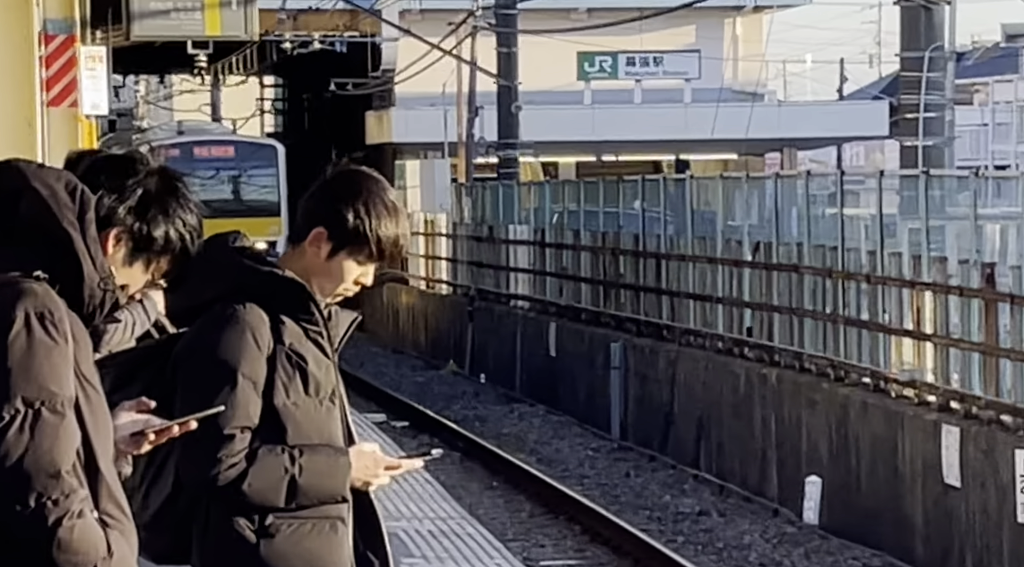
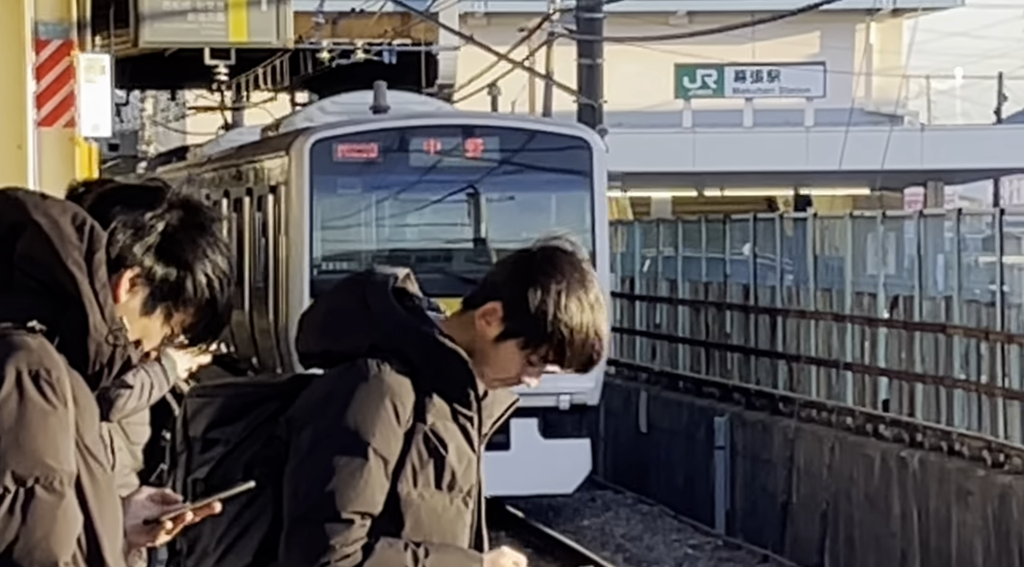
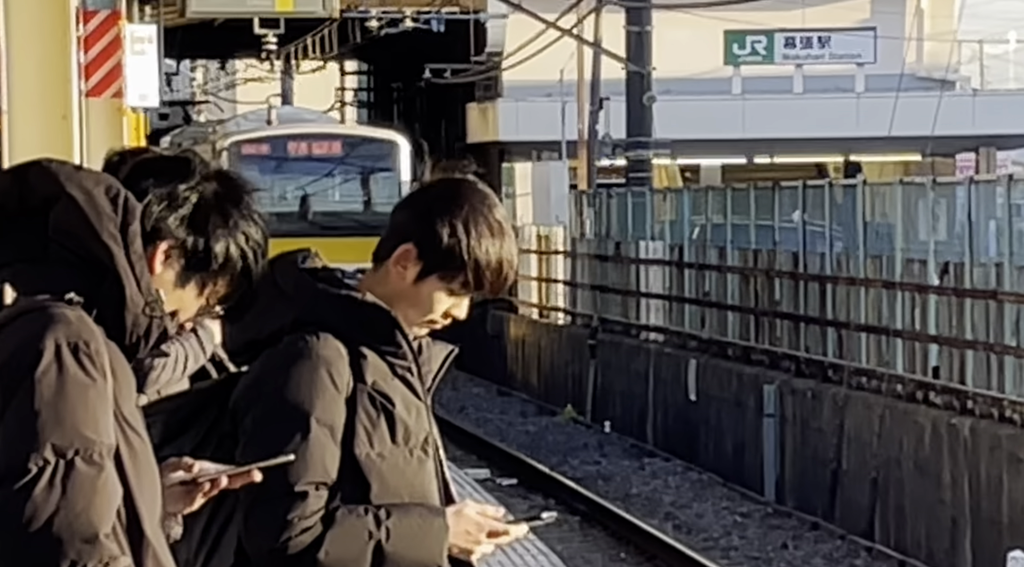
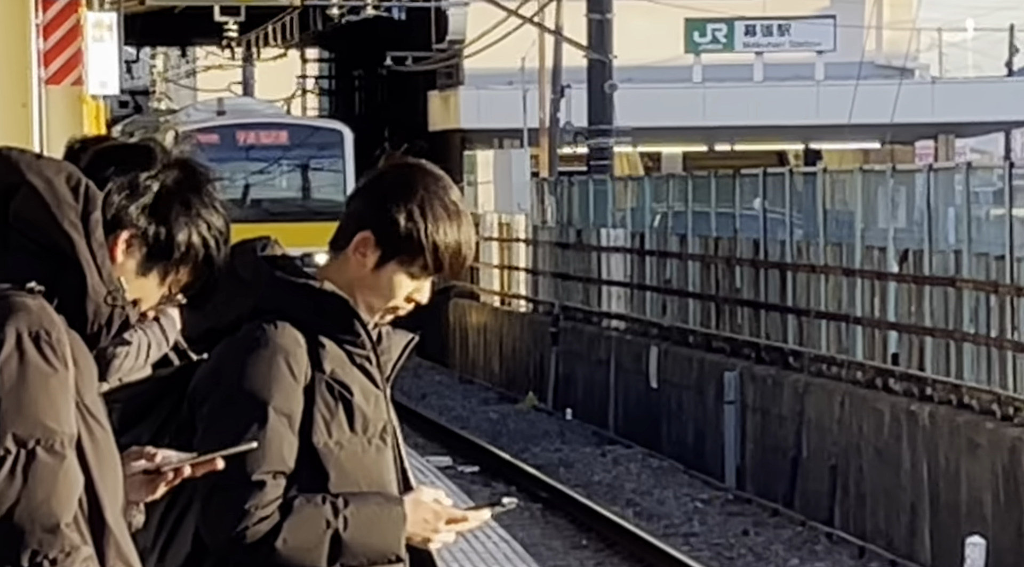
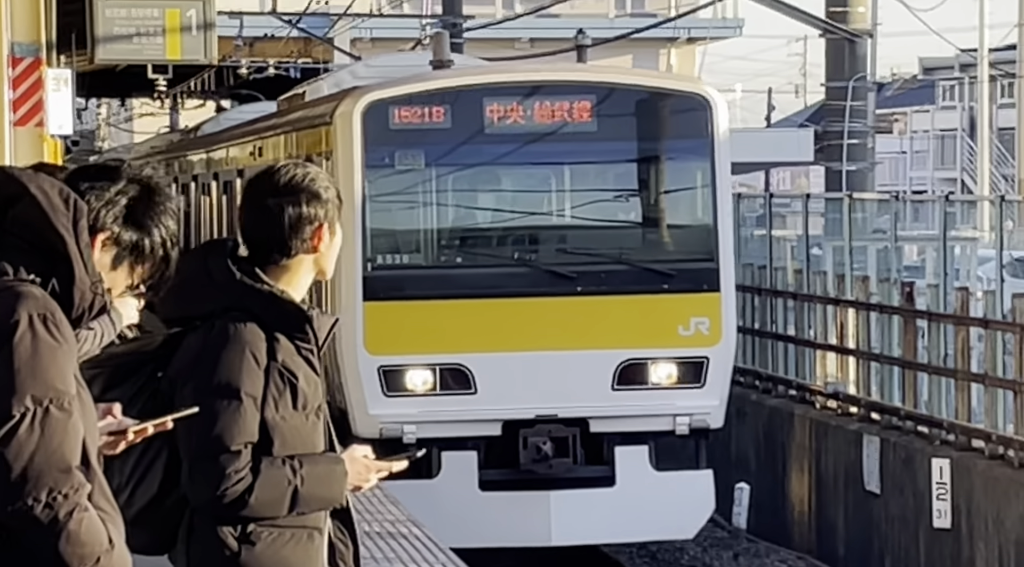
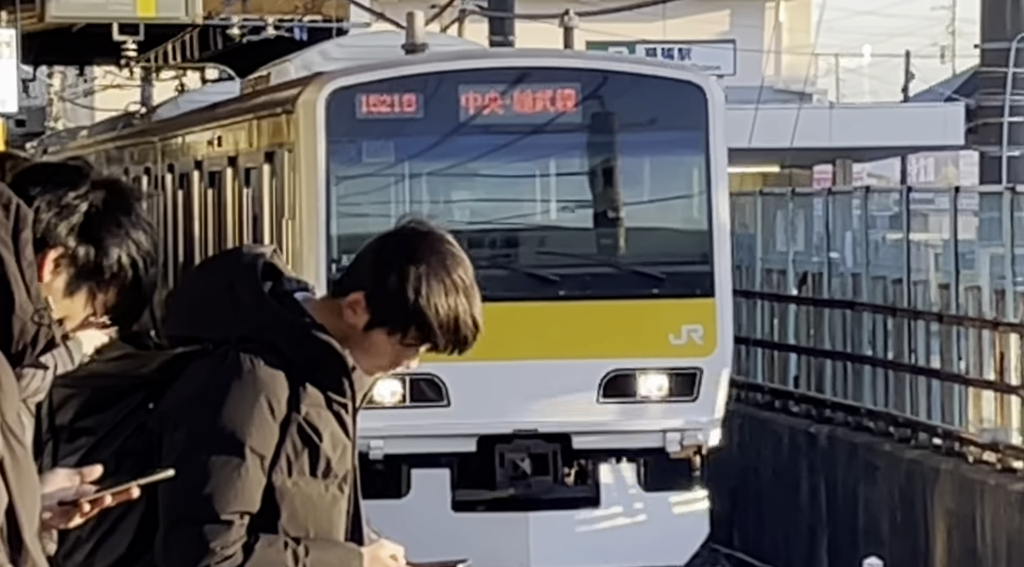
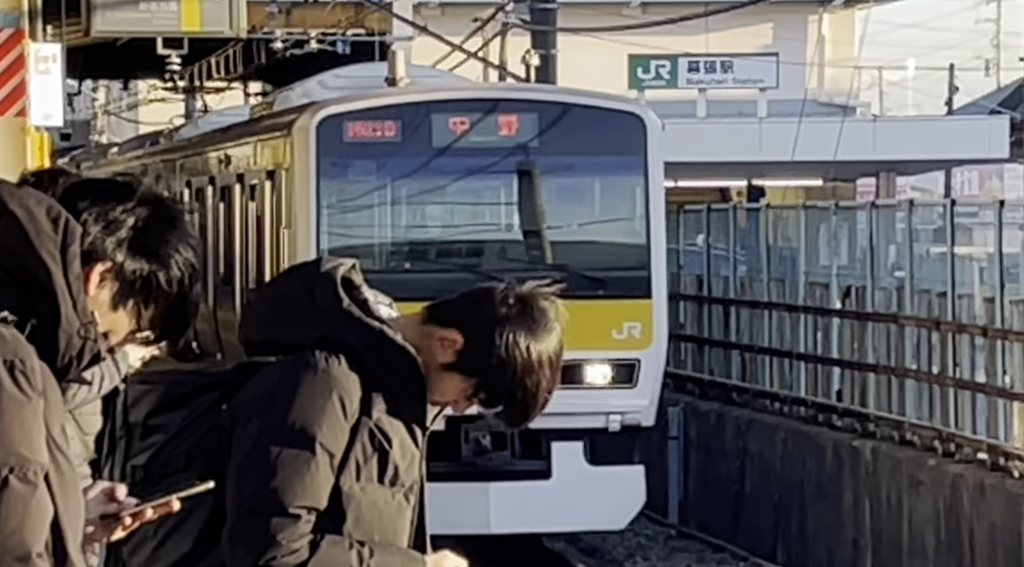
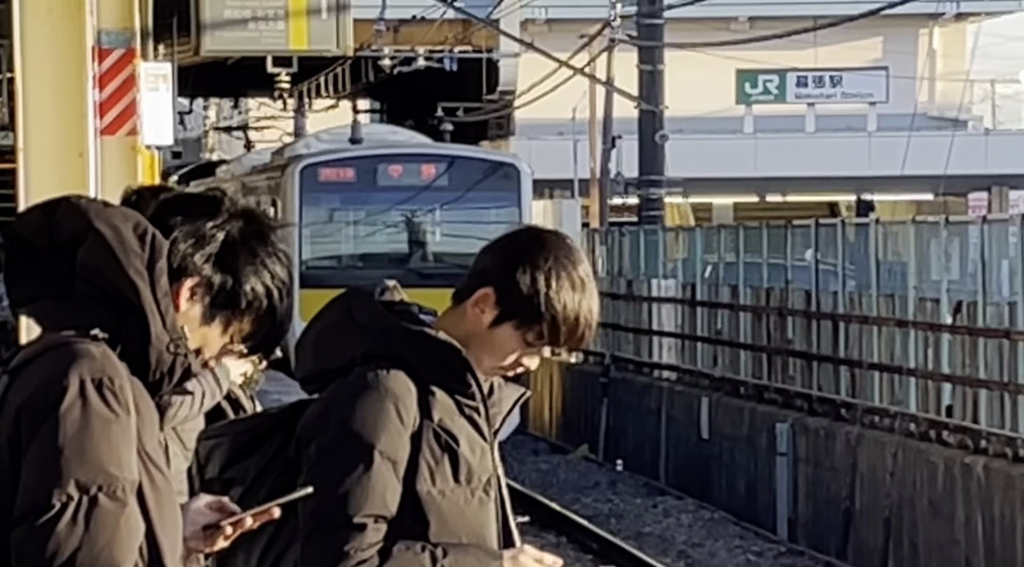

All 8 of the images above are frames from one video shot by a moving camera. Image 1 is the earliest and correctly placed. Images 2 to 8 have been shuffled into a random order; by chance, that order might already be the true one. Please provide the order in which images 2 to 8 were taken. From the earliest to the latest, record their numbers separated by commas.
4, 3, 8, 2, 7, 6, 5
